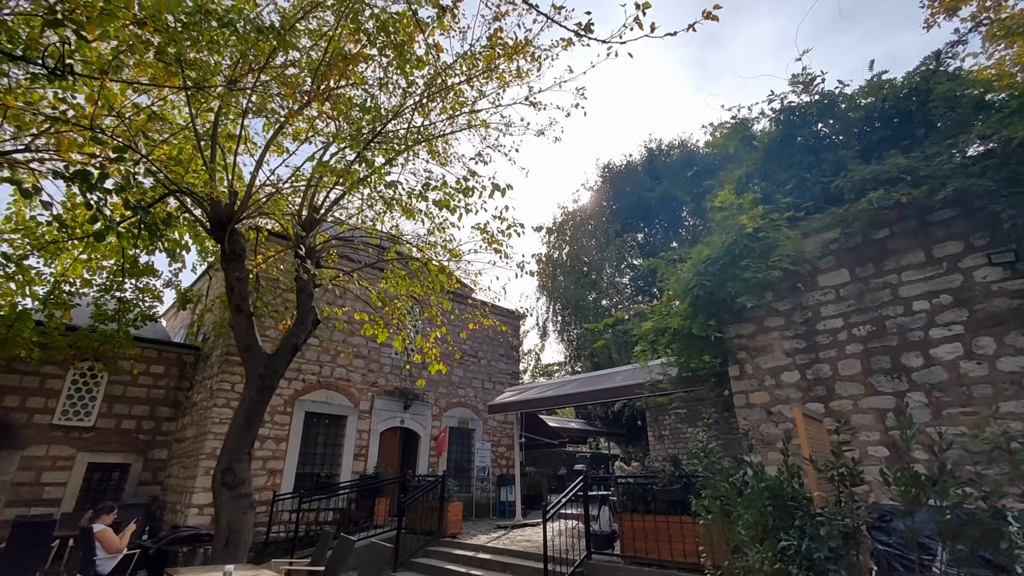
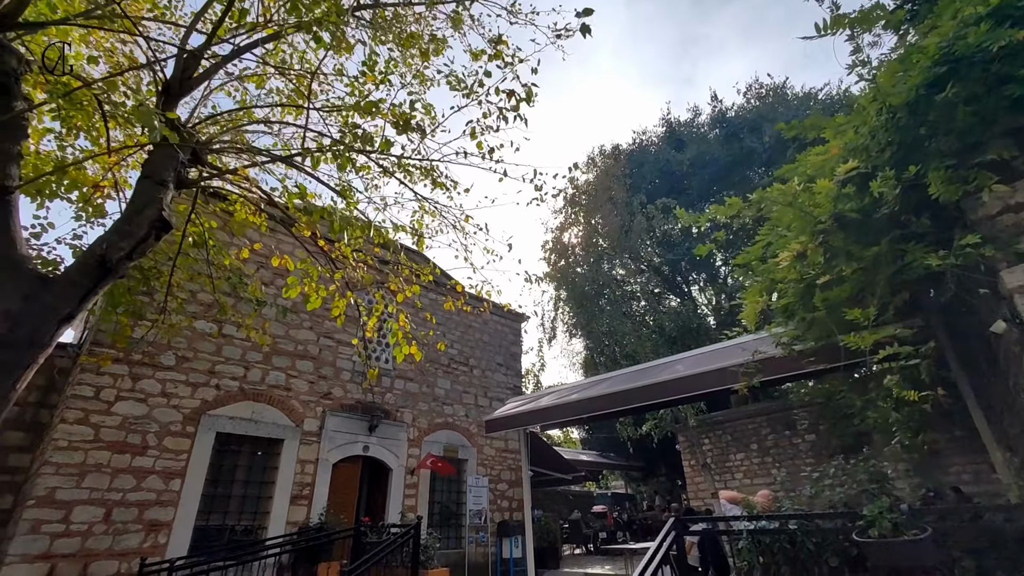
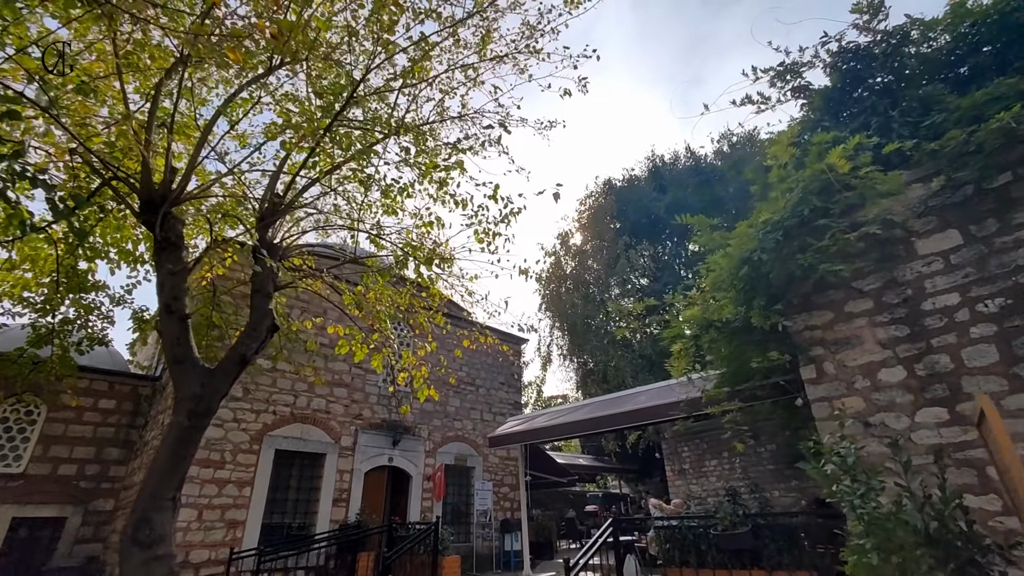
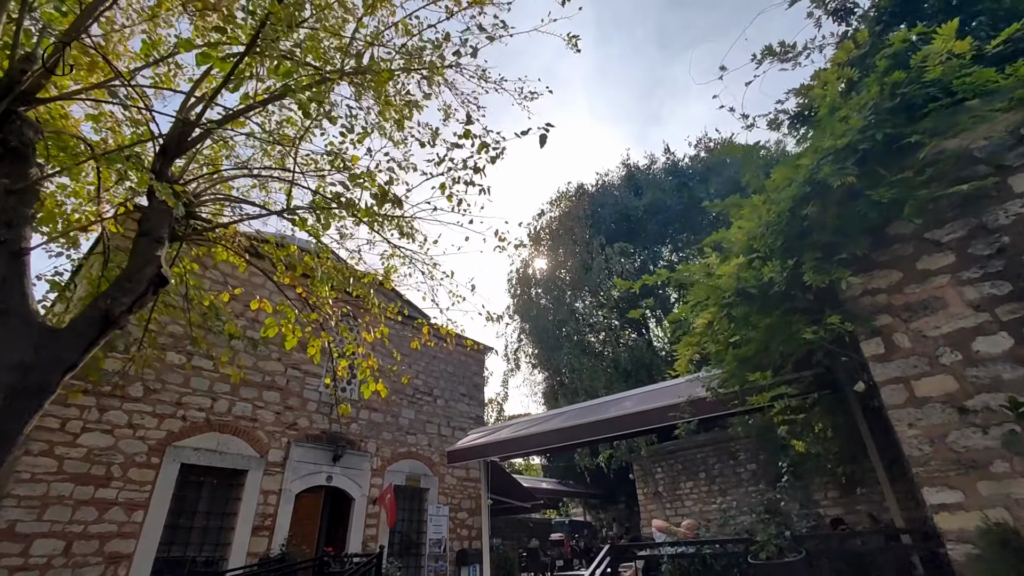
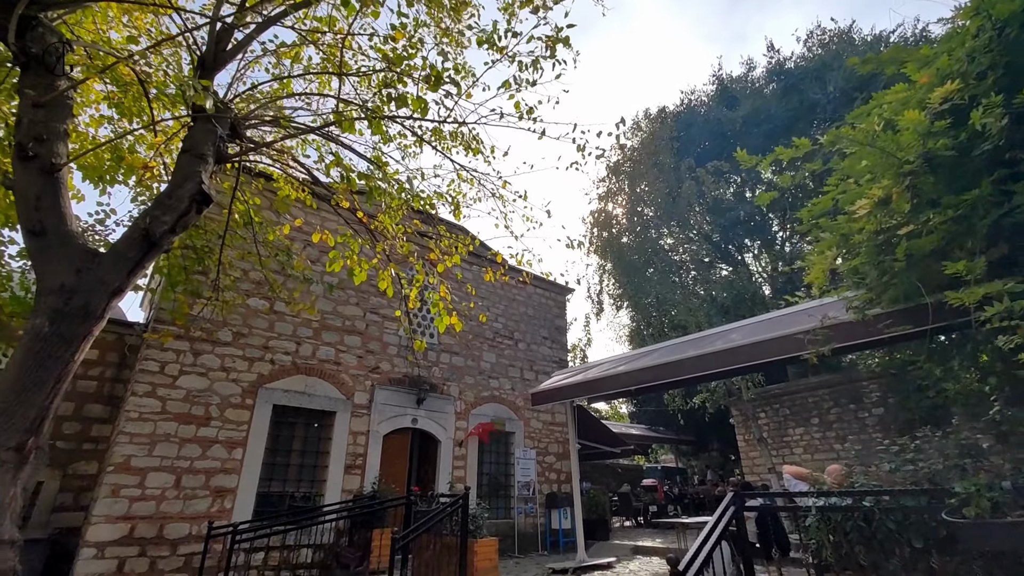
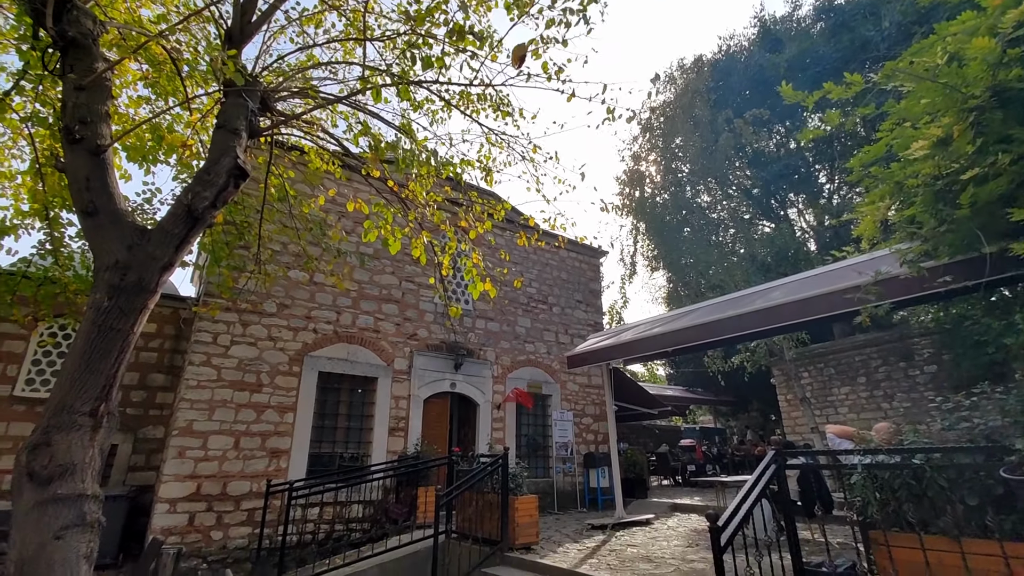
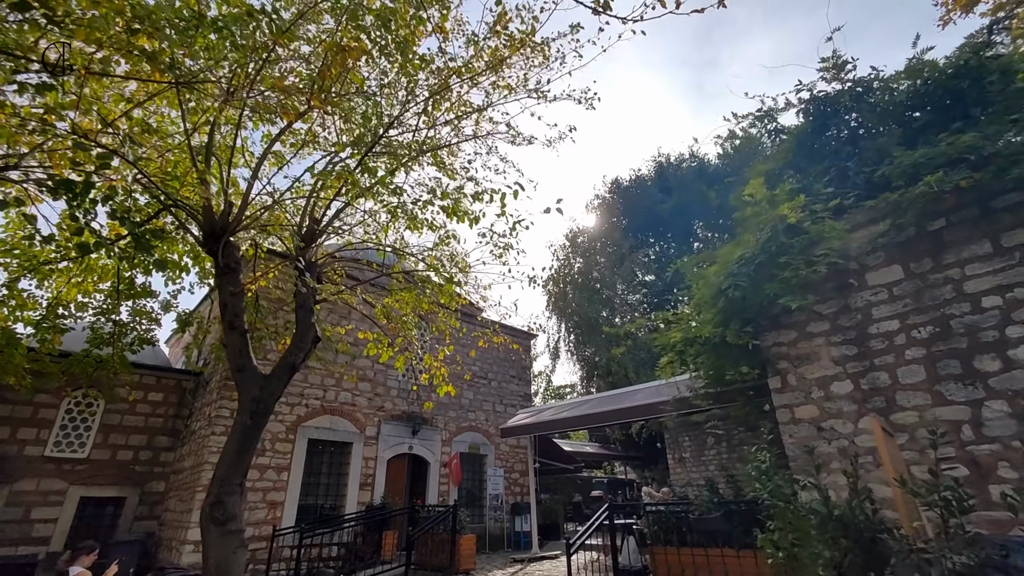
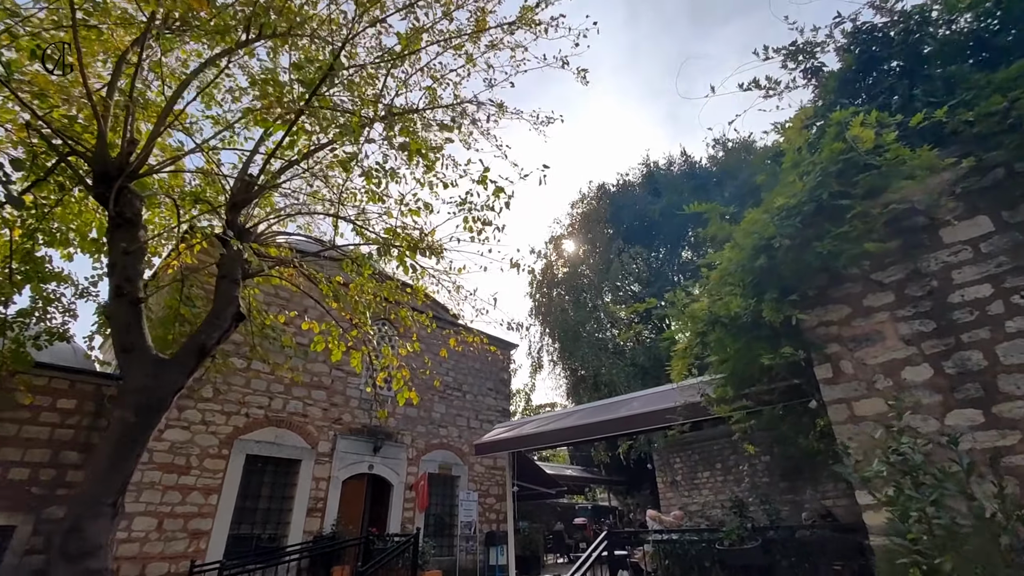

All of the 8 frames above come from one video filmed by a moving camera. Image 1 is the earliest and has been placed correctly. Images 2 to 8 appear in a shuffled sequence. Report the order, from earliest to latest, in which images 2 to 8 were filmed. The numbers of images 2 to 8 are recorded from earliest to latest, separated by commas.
7, 3, 8, 4, 2, 5, 6
